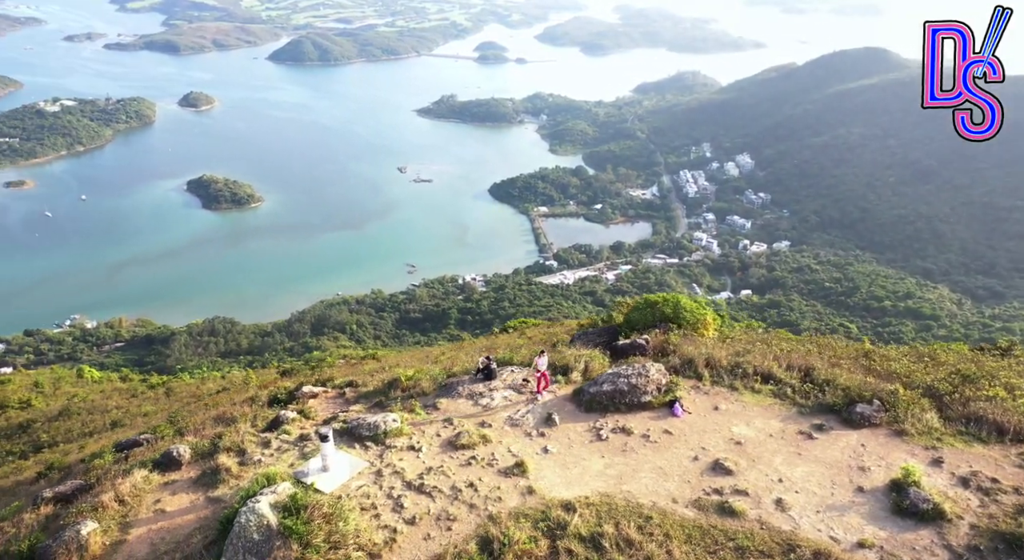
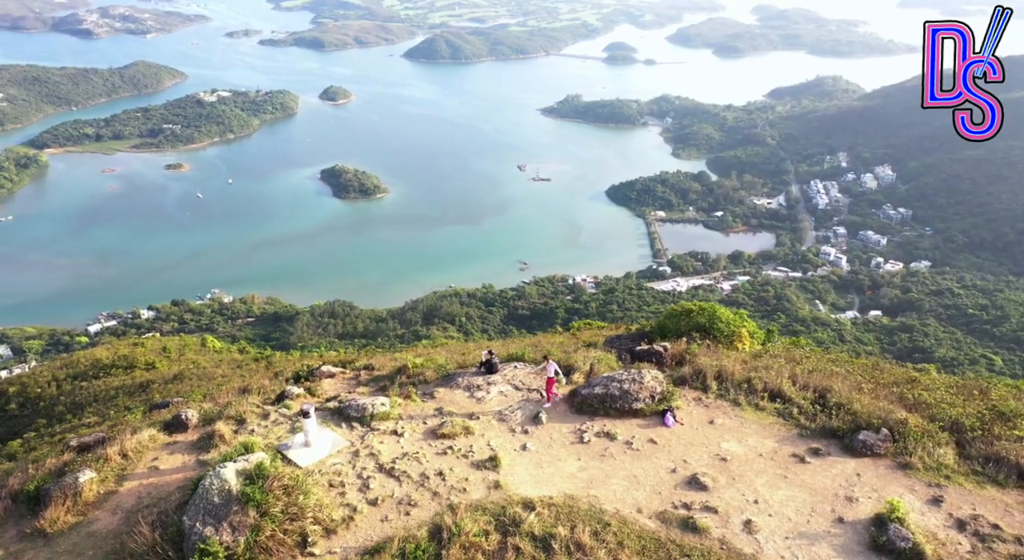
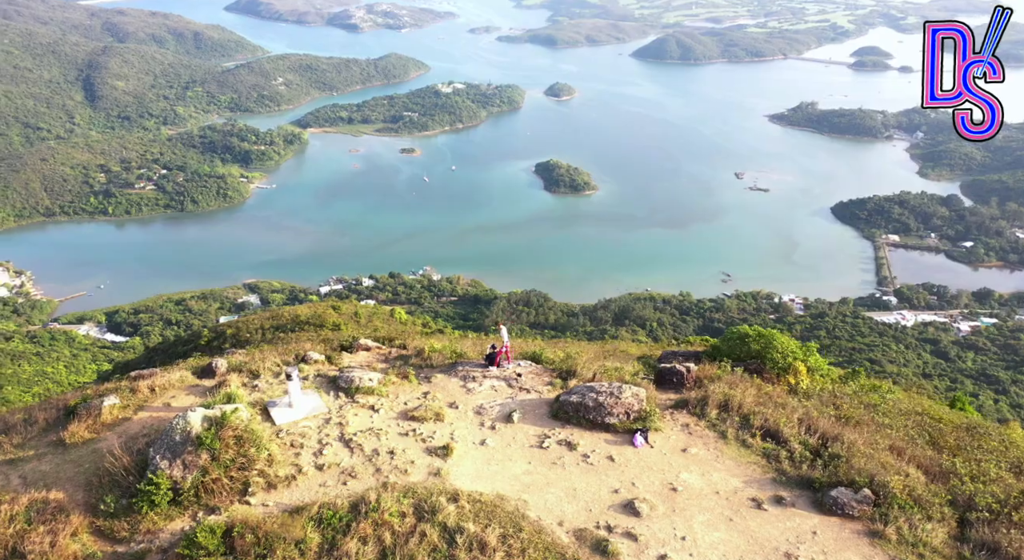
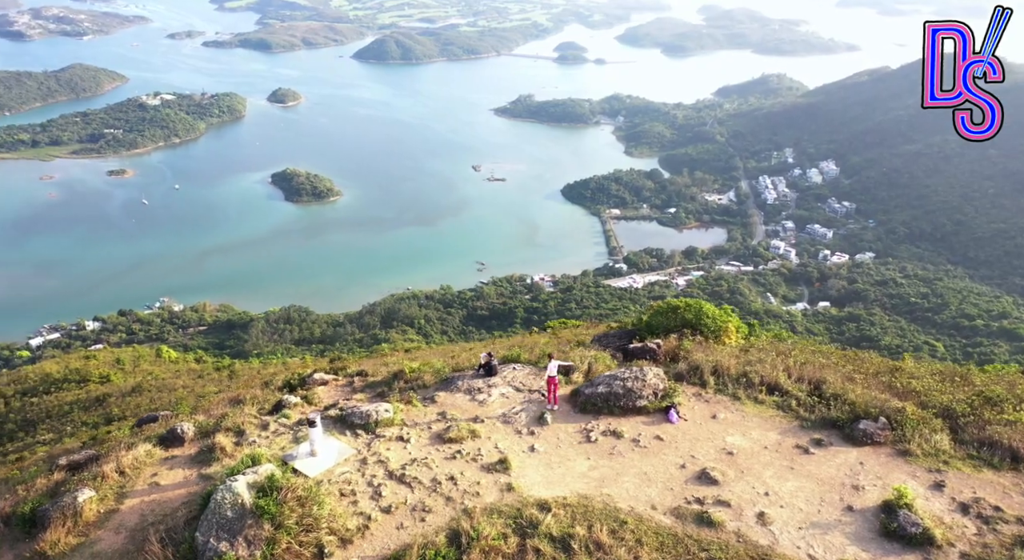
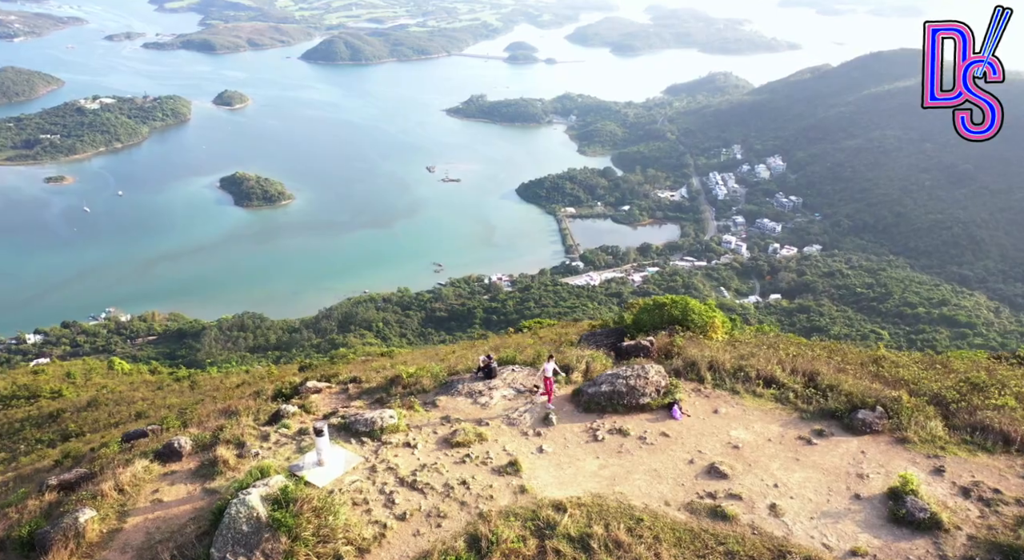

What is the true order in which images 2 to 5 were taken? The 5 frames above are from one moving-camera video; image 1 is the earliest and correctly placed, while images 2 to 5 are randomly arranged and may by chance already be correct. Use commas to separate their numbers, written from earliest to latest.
5, 4, 2, 3
